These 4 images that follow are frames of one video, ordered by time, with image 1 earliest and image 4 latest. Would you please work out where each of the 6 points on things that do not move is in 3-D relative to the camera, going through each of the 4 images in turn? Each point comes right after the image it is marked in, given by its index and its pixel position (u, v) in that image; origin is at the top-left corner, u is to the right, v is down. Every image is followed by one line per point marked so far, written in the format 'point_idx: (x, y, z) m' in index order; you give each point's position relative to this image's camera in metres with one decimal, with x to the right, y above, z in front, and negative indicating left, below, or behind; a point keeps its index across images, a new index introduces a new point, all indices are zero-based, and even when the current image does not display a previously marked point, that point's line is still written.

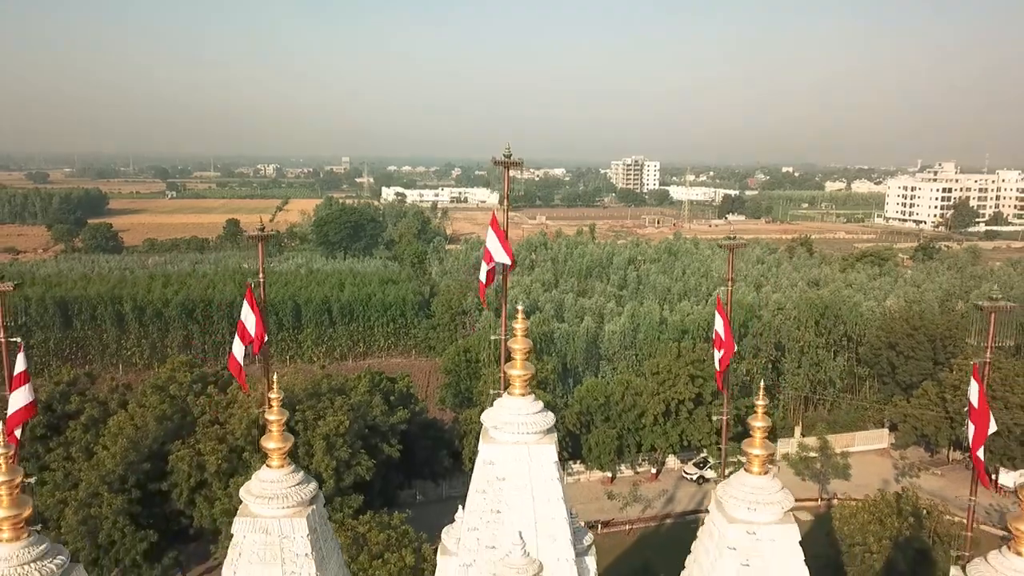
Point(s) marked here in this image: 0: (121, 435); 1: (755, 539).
0: (-8.6, -3.1, +16.7) m
1: (+2.0, -1.9, +5.9) m
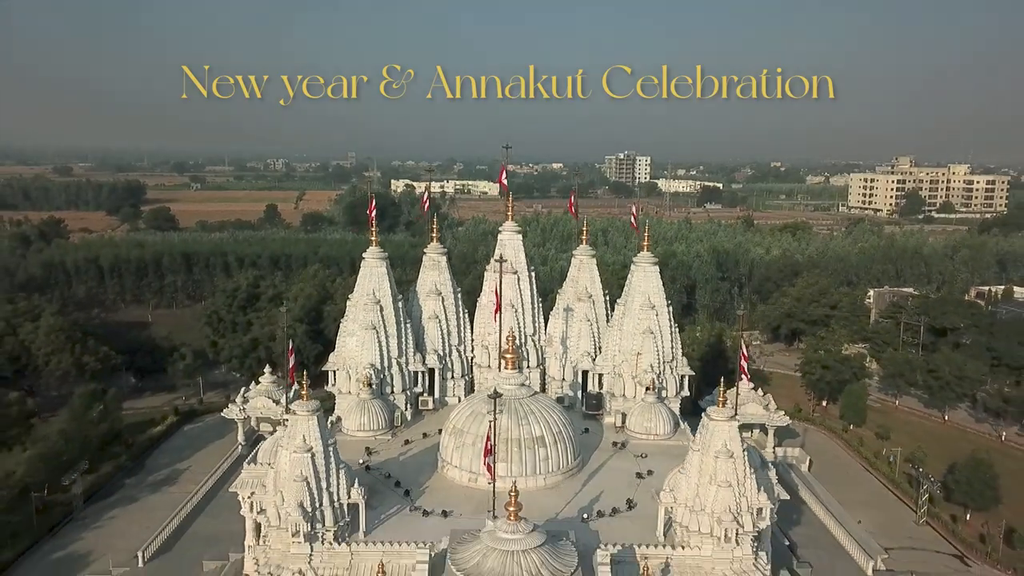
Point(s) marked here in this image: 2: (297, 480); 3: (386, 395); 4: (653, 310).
0: (-8.7, -0.4, +30.0) m
1: (+1.9, +0.7, +19.1) m
2: (-3.5, -3.1, +12.0) m
3: (-3.0, -2.6, +17.8) m
4: (+3.4, -0.5, +17.7) m
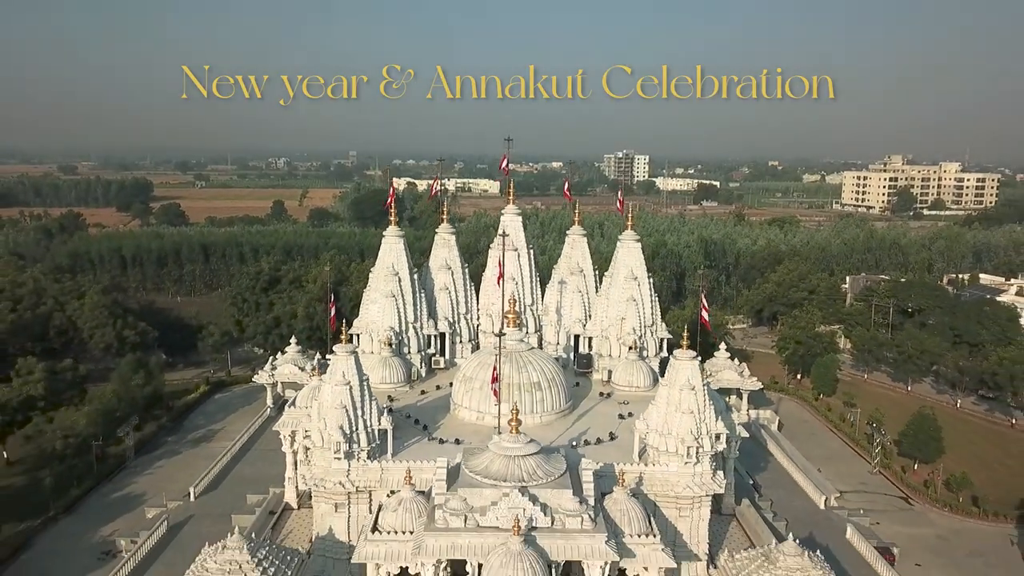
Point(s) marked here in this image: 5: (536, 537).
0: (-8.7, +0.3, +32.6) m
1: (+1.9, +1.5, +21.8) m
2: (-3.4, -2.4, +14.6) m
3: (-3.0, -1.8, +20.5) m
4: (+3.4, +0.2, +20.4) m
5: (+0.4, -4.1, +12.3) m
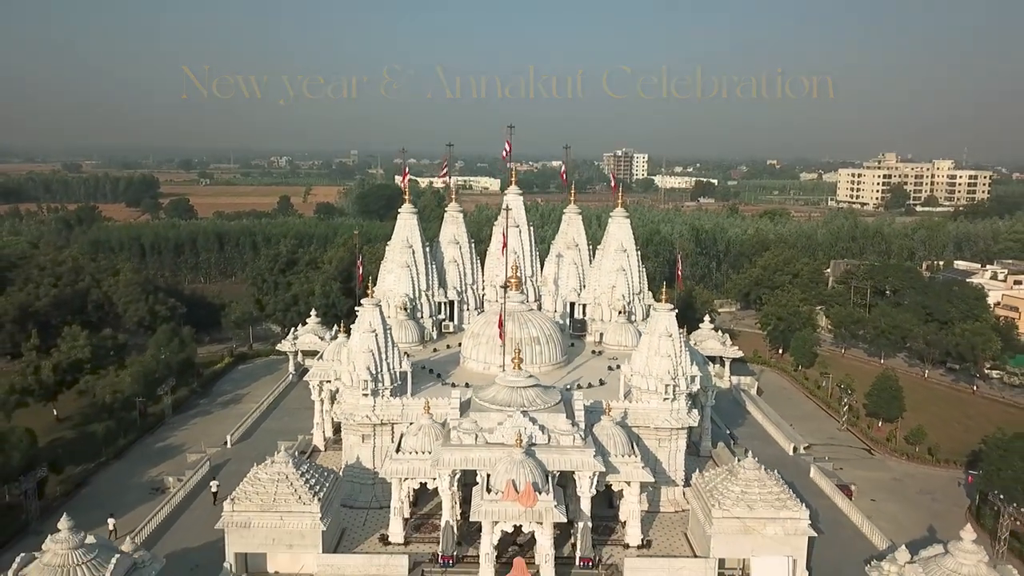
0: (-8.6, +1.2, +35.0) m
1: (+2.0, +2.4, +24.2) m
2: (-3.4, -1.5, +17.0) m
3: (-2.9, -0.9, +22.9) m
4: (+3.5, +1.1, +22.8) m
5: (+0.5, -3.2, +14.7) m
